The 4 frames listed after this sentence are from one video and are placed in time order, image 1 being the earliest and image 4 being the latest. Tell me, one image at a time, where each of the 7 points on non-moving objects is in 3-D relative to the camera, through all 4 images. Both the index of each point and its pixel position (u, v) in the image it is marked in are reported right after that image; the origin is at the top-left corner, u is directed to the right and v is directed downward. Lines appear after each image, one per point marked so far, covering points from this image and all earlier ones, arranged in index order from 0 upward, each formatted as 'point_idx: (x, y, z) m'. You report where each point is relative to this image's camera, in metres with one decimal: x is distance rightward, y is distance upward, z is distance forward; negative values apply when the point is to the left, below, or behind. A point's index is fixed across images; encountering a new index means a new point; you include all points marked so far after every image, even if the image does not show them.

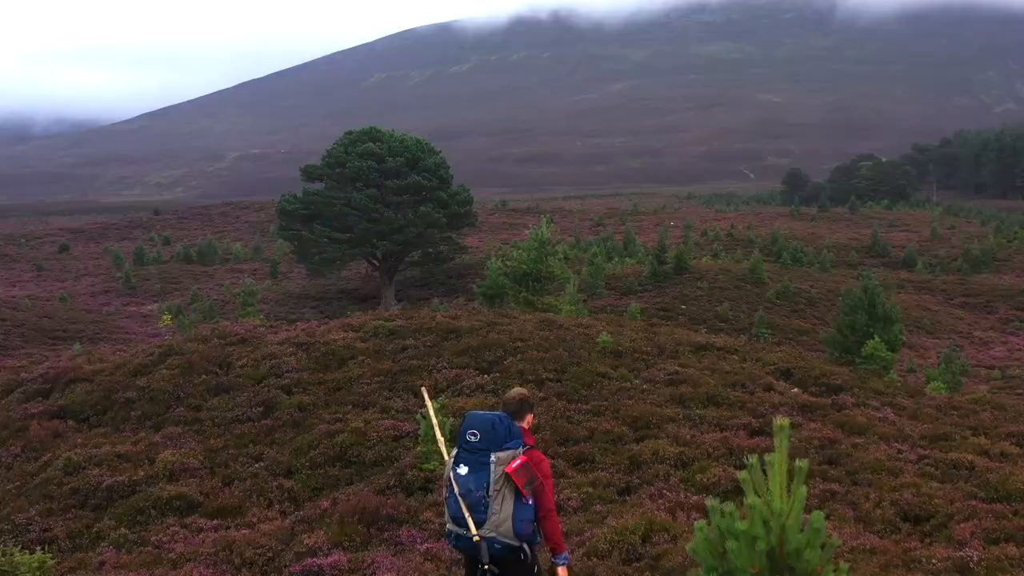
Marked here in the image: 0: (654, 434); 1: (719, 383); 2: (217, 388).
0: (+2.7, -2.8, +12.8) m
1: (+4.6, -2.1, +15.1) m
2: (-7.1, -2.4, +16.2) m
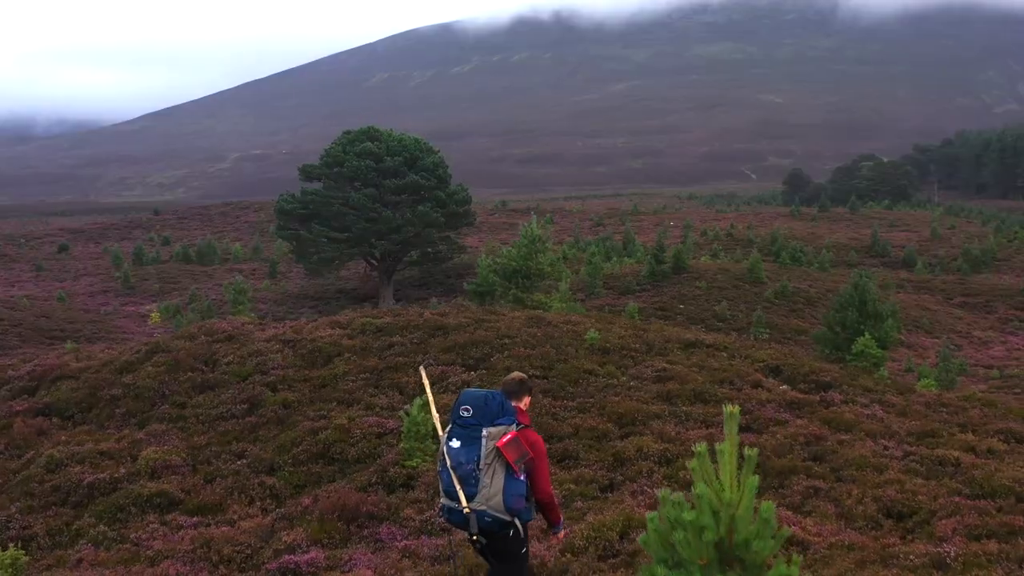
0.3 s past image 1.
0: (+2.4, -2.7, +12.7) m
1: (+4.3, -2.0, +15.0) m
2: (-7.4, -2.3, +16.1) m
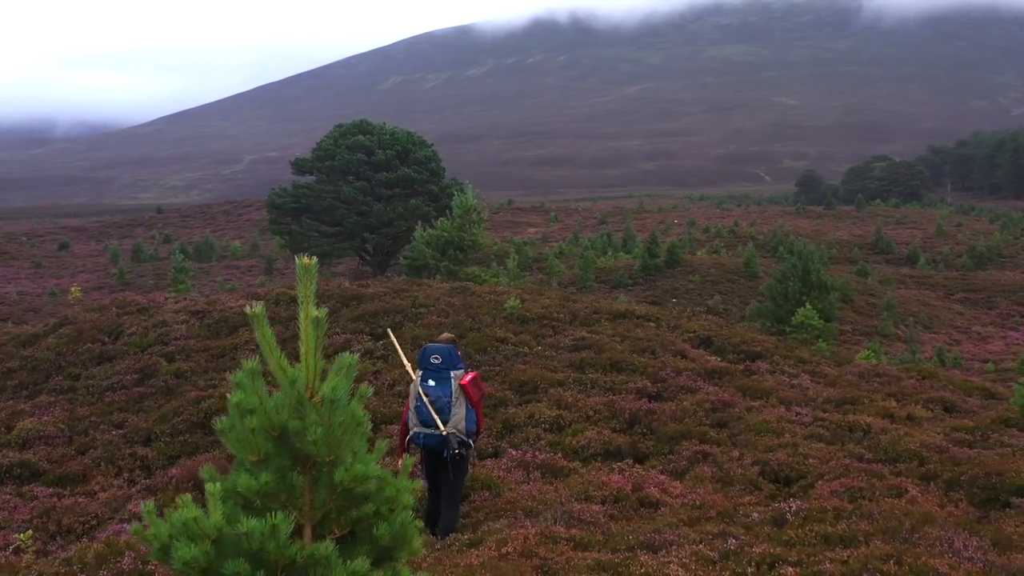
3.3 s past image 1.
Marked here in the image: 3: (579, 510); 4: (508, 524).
0: (+0.4, -1.9, +11.8) m
1: (+2.4, -1.3, +14.1) m
2: (-9.3, -1.5, +15.3) m
3: (+0.6, -2.2, +6.6) m
4: (0.0, -2.2, +6.3) m
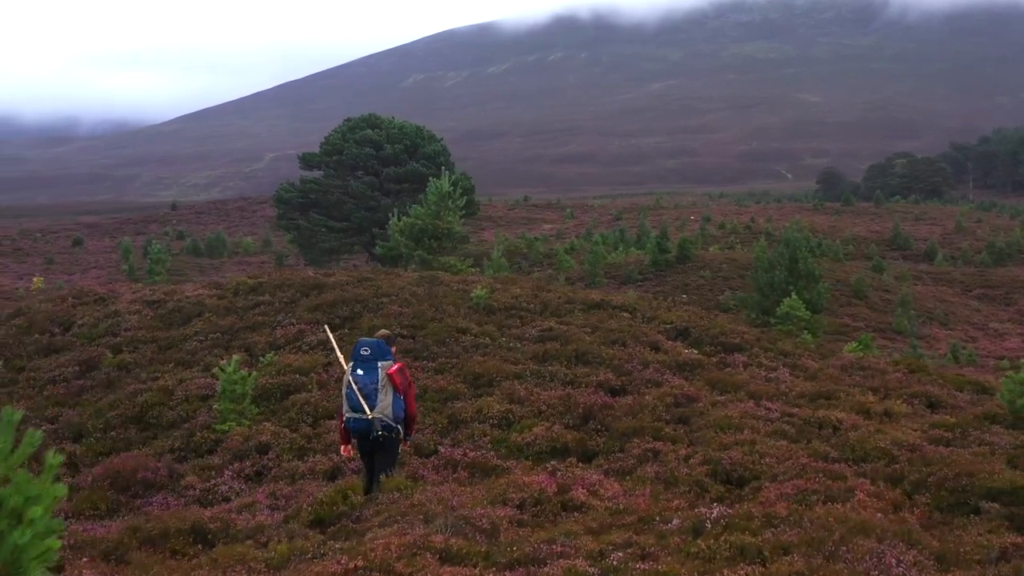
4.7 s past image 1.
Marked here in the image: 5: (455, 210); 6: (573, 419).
0: (-0.4, -1.7, +11.1) m
1: (+1.6, -1.0, +13.4) m
2: (-10.0, -1.3, +14.7) m
3: (-0.3, -2.0, +5.9) m
4: (-1.0, -2.0, +5.6) m
5: (-1.6, +2.2, +19.6) m
6: (+0.9, -1.9, +10.1) m
